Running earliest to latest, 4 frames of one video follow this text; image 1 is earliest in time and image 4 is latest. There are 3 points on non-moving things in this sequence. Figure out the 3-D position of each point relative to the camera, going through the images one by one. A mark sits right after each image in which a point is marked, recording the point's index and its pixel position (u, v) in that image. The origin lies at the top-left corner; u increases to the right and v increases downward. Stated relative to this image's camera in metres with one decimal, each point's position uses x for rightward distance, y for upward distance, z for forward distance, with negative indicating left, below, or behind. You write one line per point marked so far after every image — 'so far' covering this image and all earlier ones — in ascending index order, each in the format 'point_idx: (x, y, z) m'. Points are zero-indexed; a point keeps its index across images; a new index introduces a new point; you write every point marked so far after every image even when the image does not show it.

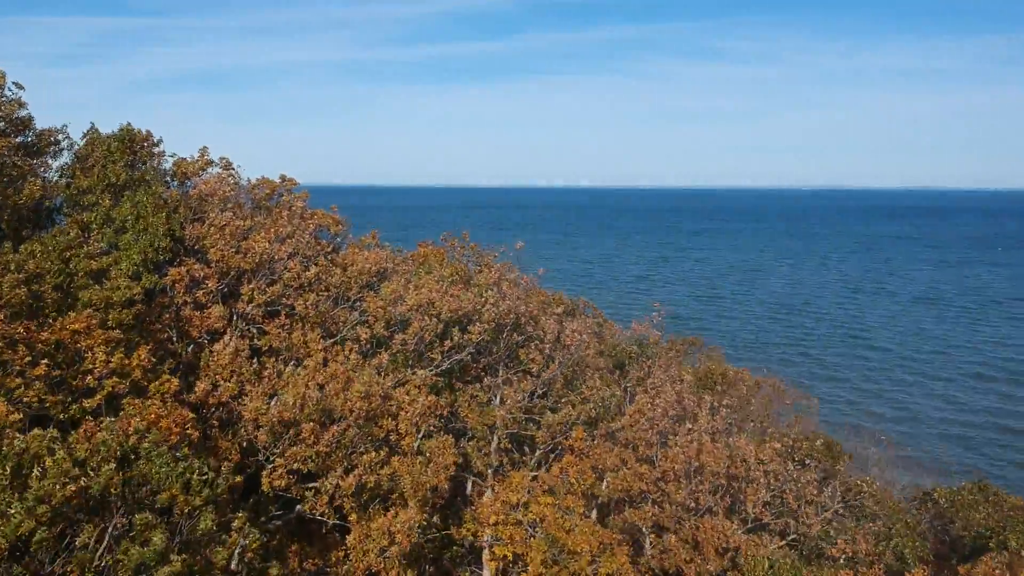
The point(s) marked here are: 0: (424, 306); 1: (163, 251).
0: (-1.4, -0.3, +19.0) m
1: (-5.4, +0.6, +18.1) m
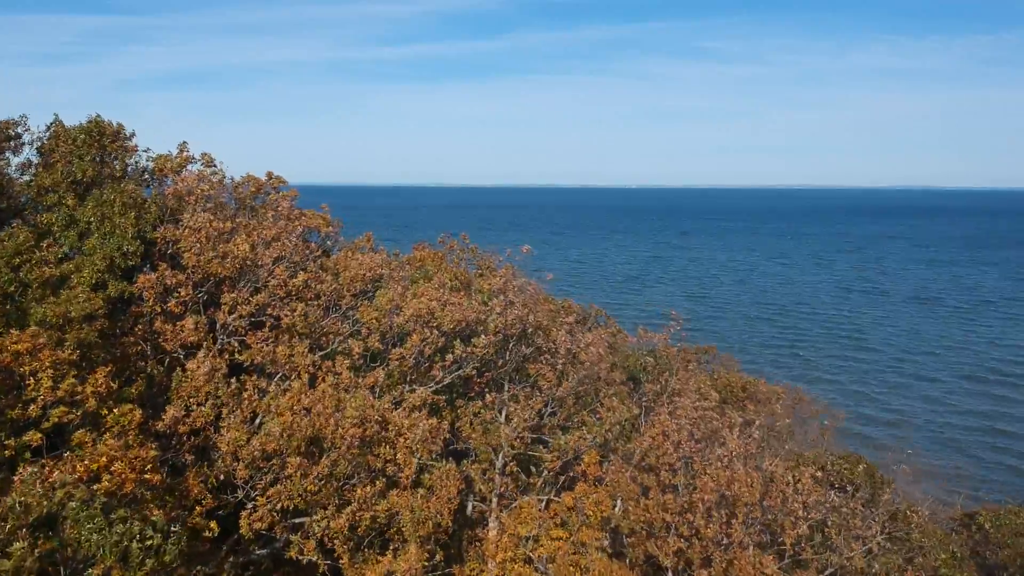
0: (-1.3, -0.4, +17.2) m
1: (-5.3, +0.4, +16.3) m
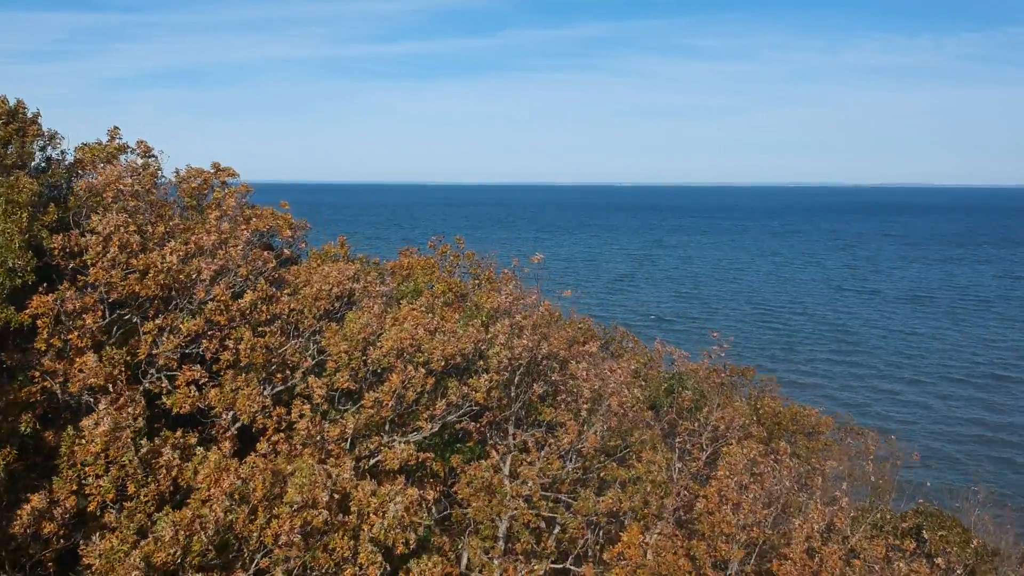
0: (-1.2, -0.7, +13.3) m
1: (-5.2, +0.2, +12.3) m
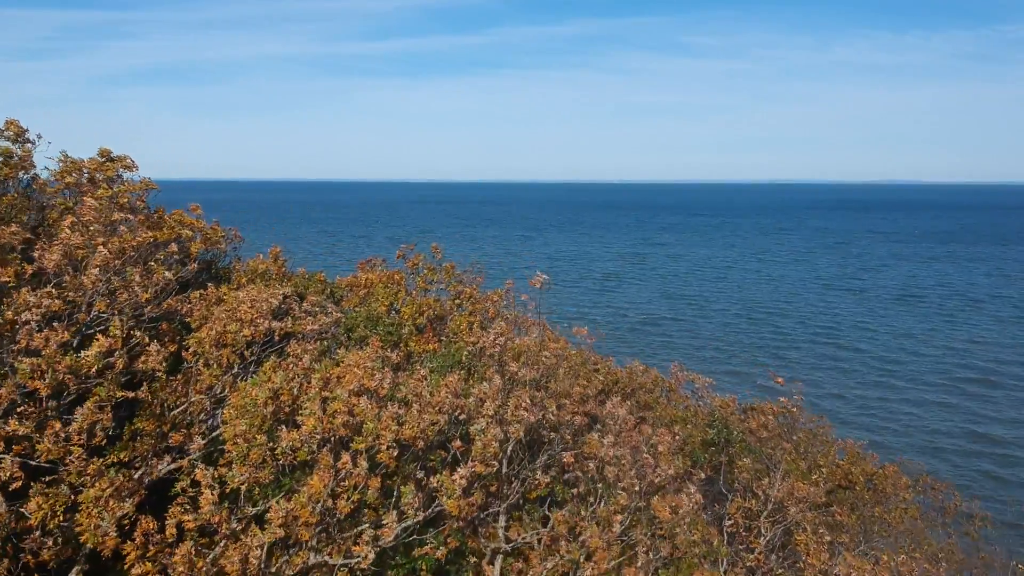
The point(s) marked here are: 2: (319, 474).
0: (-1.3, -1.0, +8.6) m
1: (-5.2, -0.2, +7.6) m
2: (-1.4, -1.3, +8.6) m
